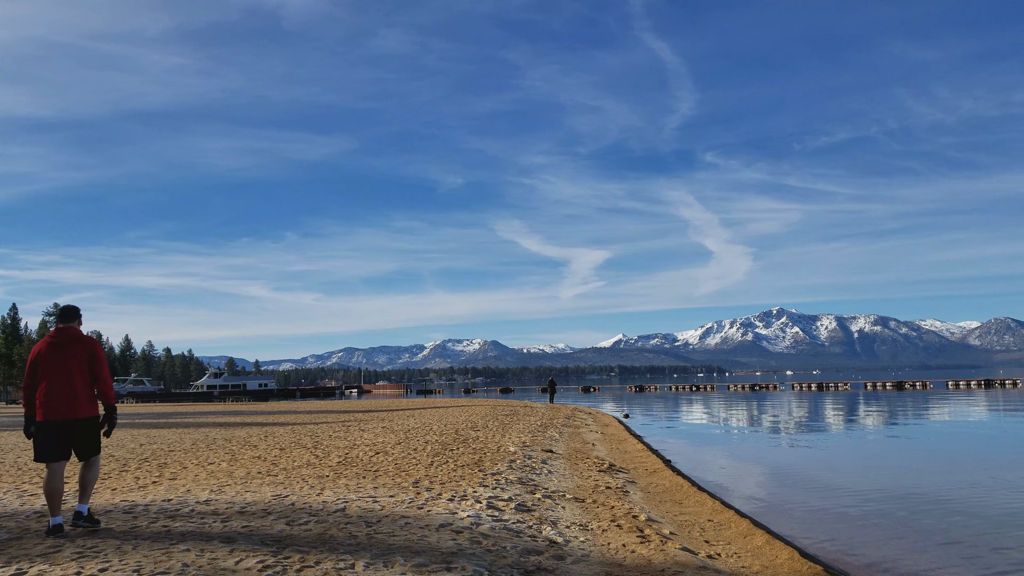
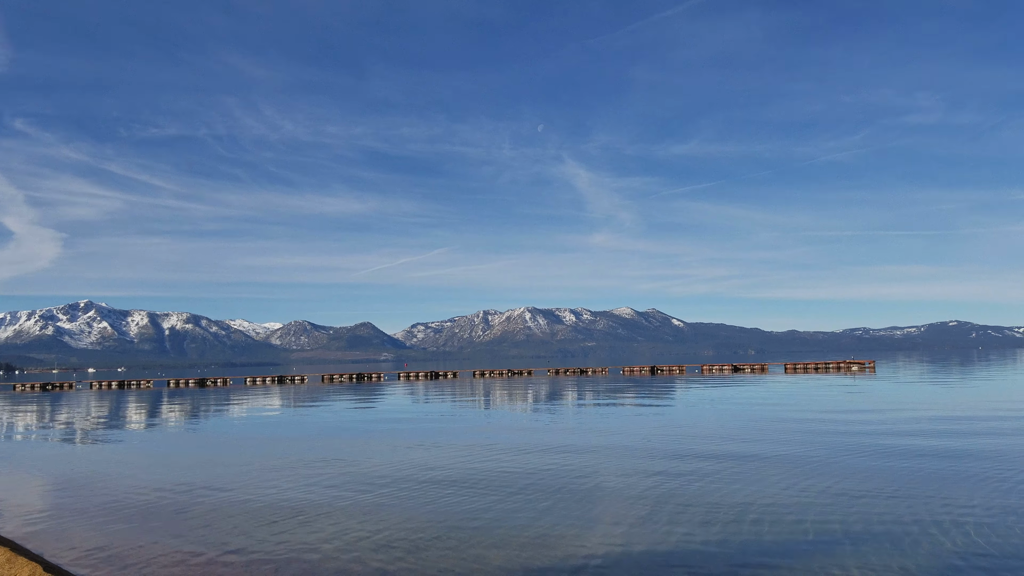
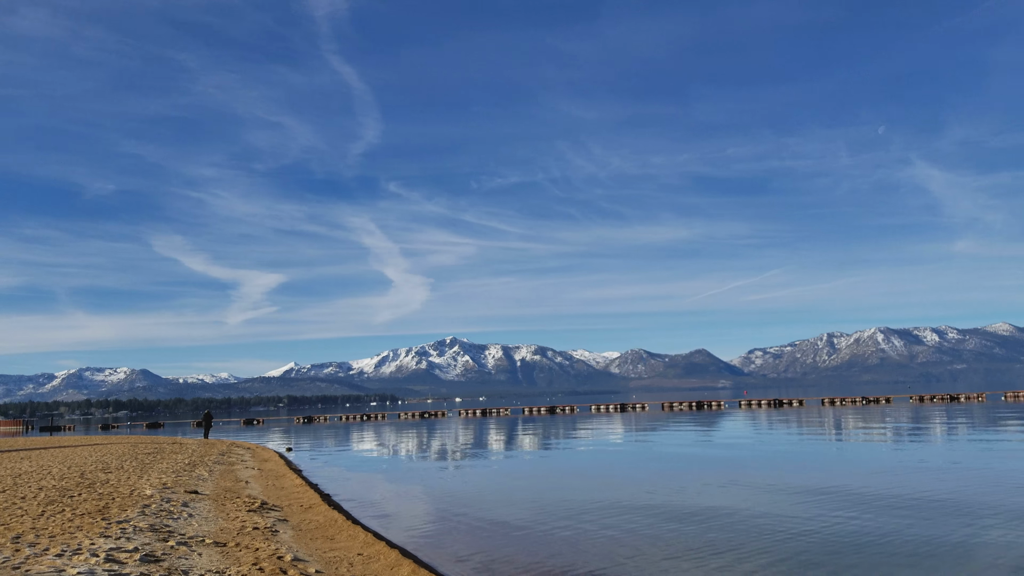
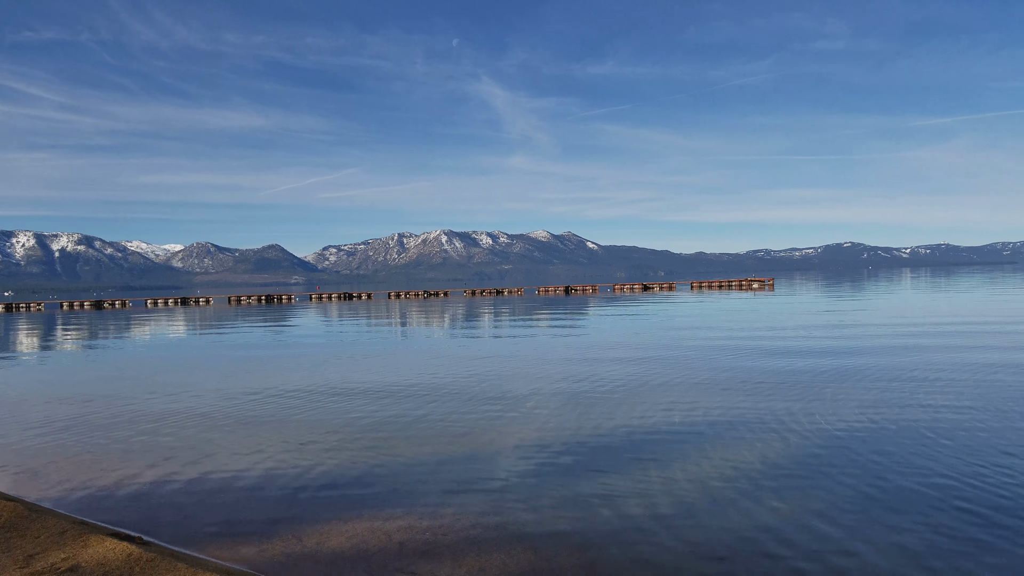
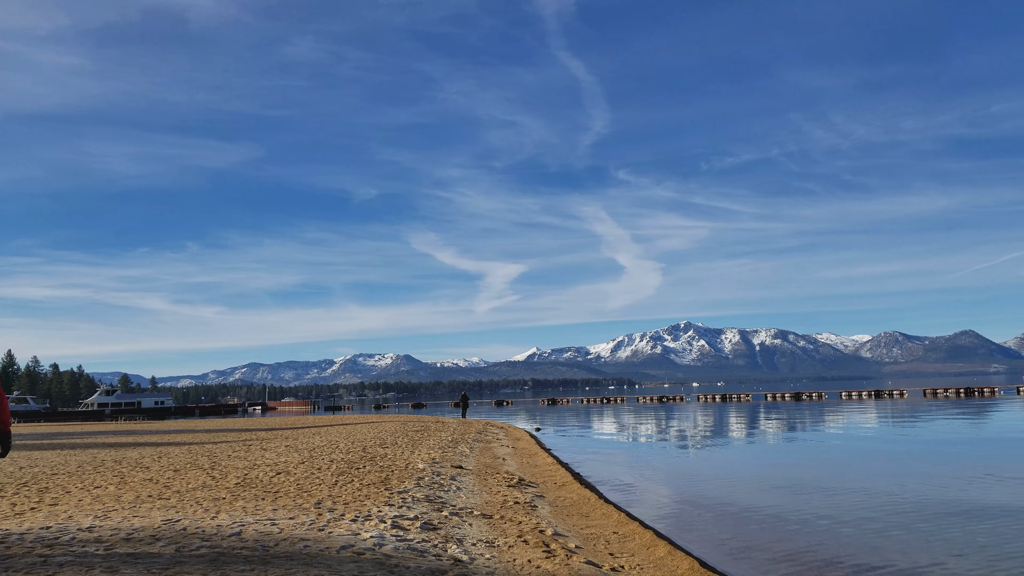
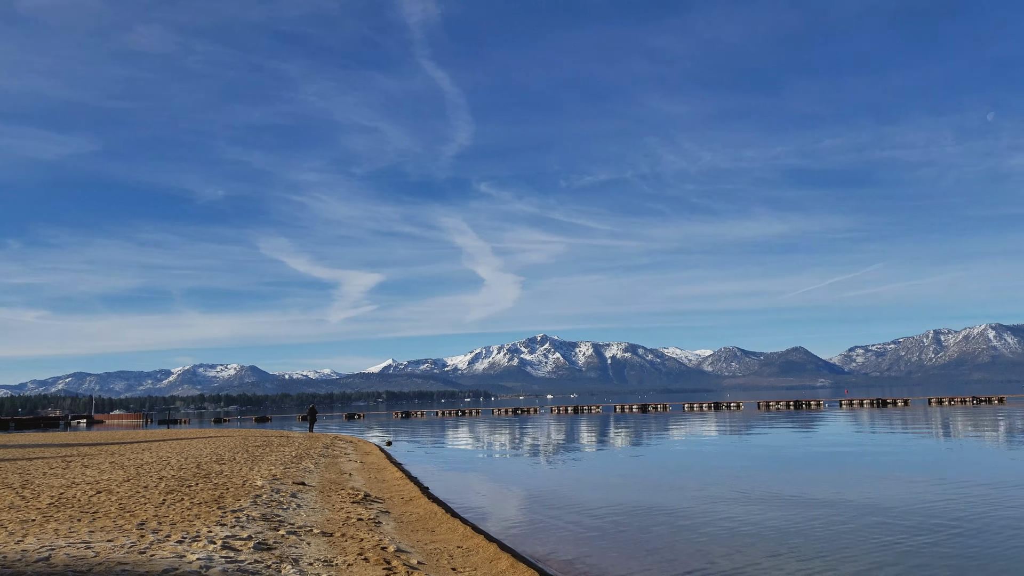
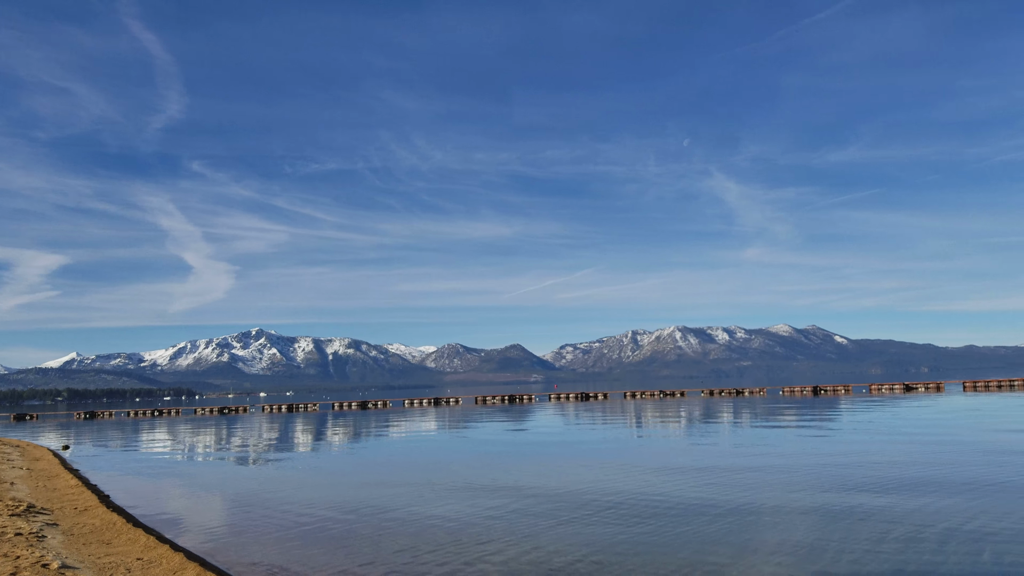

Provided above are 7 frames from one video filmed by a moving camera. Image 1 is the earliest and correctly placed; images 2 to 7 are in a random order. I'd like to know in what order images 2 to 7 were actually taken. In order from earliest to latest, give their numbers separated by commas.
5, 6, 3, 7, 2, 4
